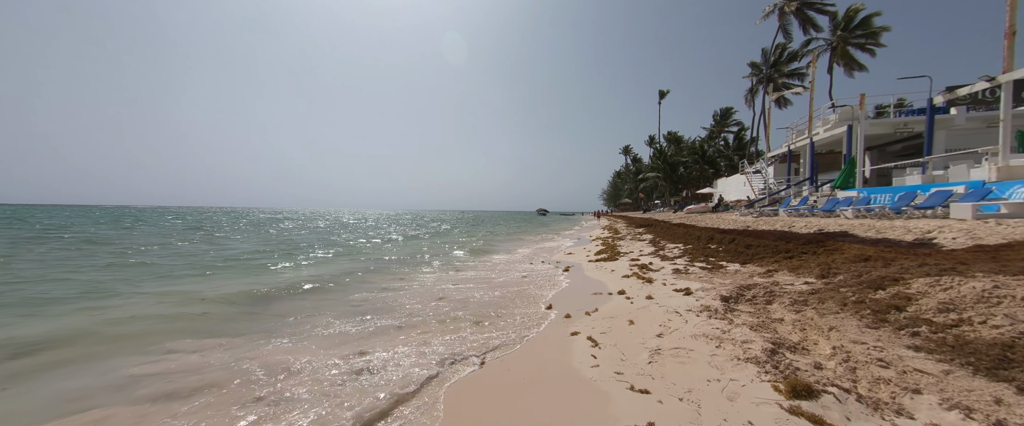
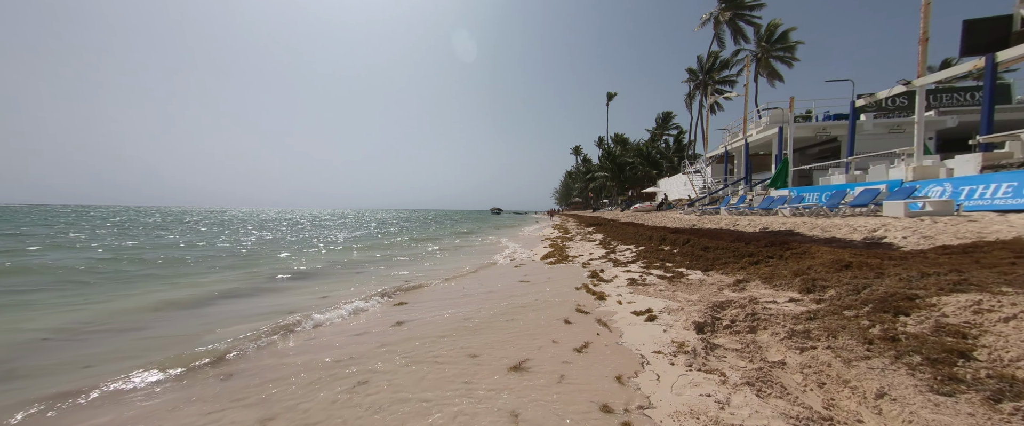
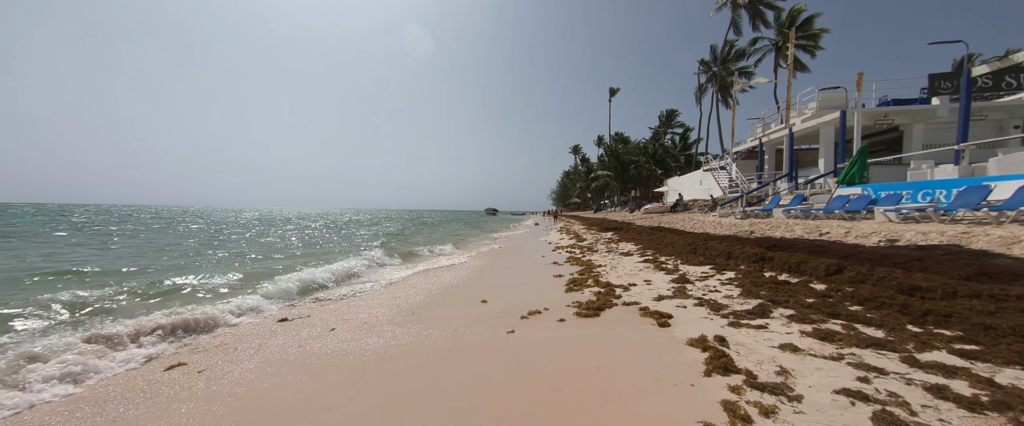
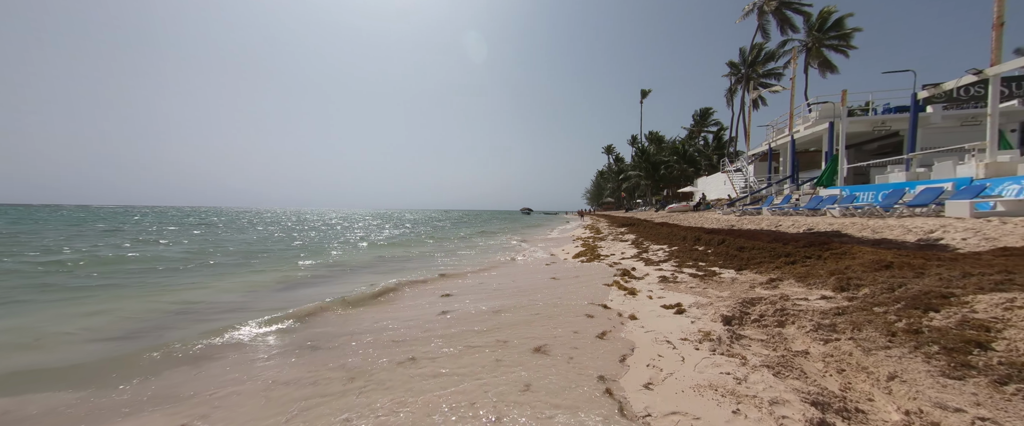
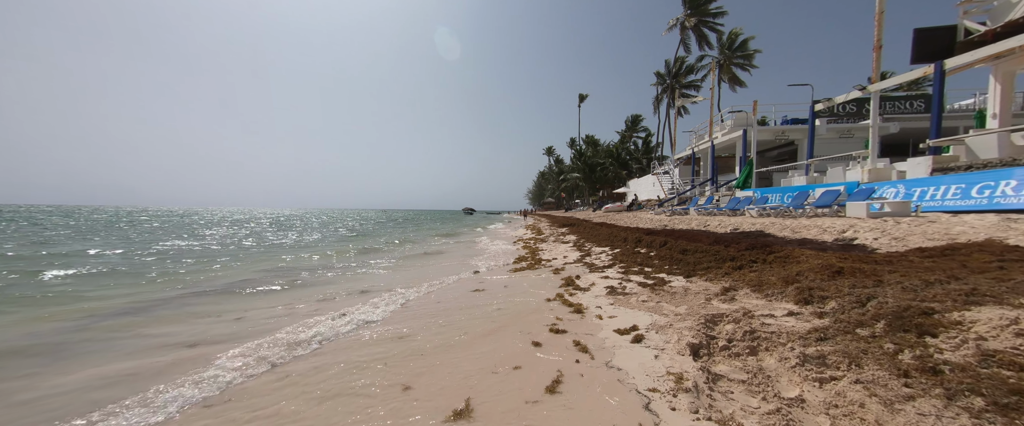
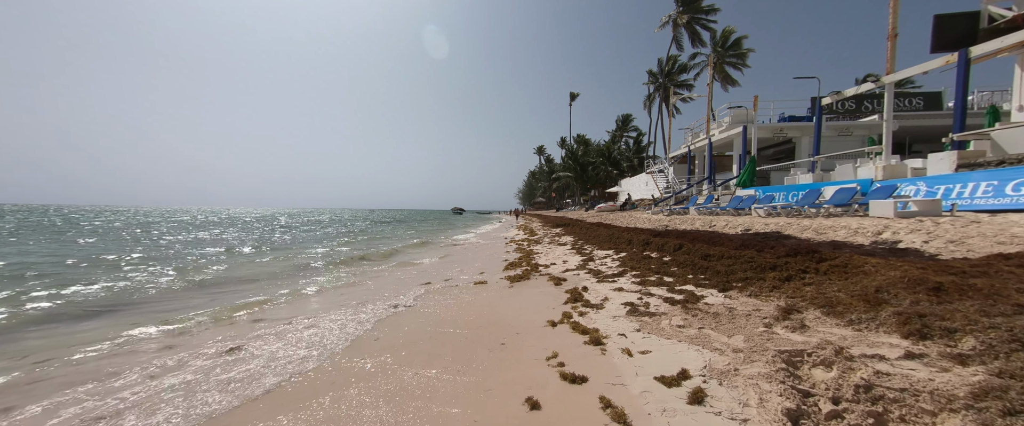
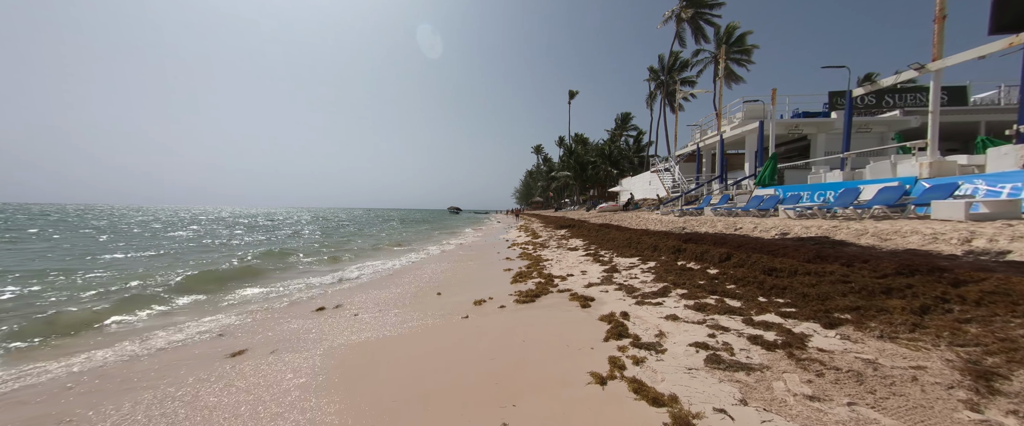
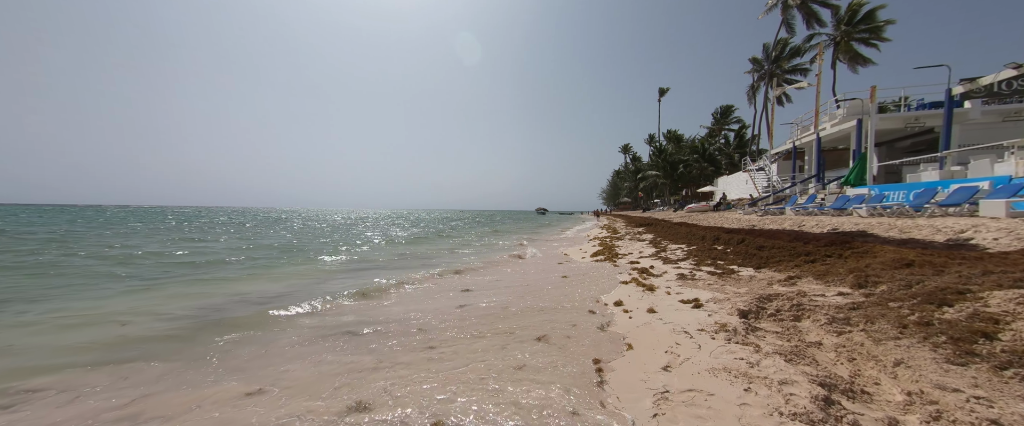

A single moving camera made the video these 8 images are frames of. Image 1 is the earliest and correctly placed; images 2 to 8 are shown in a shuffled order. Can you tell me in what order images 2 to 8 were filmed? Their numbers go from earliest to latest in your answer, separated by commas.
8, 4, 2, 5, 6, 7, 3
